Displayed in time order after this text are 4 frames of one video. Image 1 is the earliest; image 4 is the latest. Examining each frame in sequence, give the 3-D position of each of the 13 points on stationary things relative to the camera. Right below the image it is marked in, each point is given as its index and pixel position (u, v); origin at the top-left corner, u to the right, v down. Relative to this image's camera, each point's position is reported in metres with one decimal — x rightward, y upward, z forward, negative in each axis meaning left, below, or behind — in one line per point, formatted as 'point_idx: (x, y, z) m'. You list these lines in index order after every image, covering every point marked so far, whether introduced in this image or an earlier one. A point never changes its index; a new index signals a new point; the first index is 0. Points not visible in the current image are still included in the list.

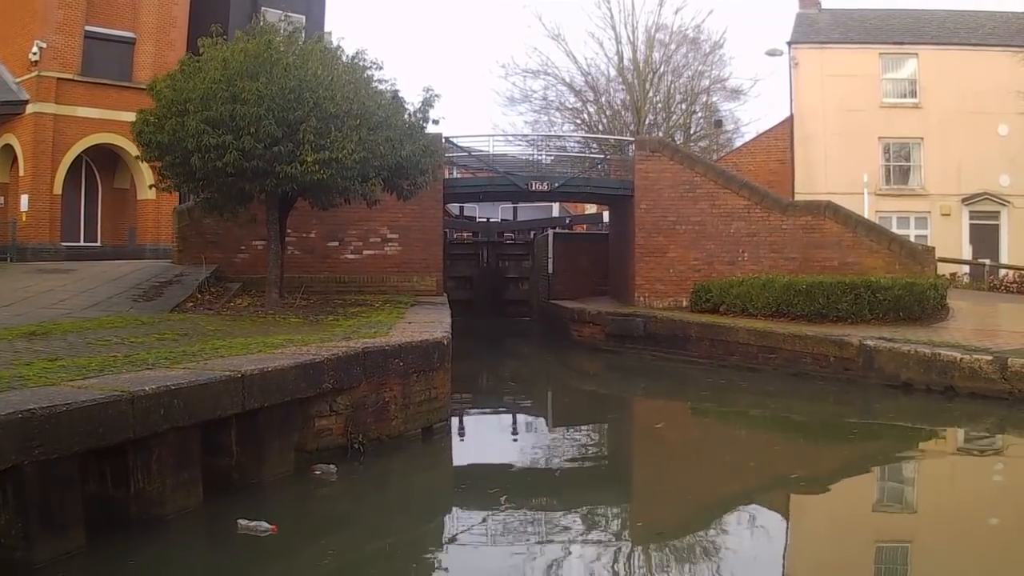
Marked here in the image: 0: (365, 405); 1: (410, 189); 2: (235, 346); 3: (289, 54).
0: (-1.2, -0.9, +6.1) m
1: (-1.3, +1.4, +11.0) m
2: (-2.1, -0.5, +6.0) m
3: (-2.4, +2.5, +8.5) m
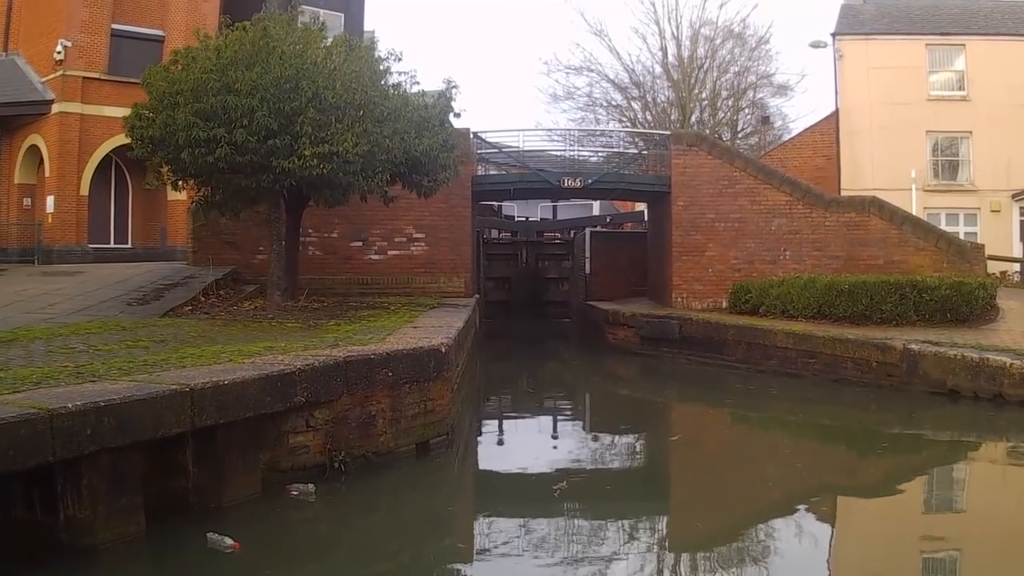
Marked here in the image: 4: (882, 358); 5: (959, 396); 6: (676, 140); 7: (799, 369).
0: (-1.2, -0.9, +5.6) m
1: (-1.1, +1.3, +10.4) m
2: (-2.1, -0.5, +5.4) m
3: (-2.3, +2.5, +8.0) m
4: (+4.7, -0.9, +10.0) m
5: (+5.0, -1.2, +9.0) m
6: (+3.1, +2.8, +14.9) m
7: (+4.1, -1.2, +11.3) m
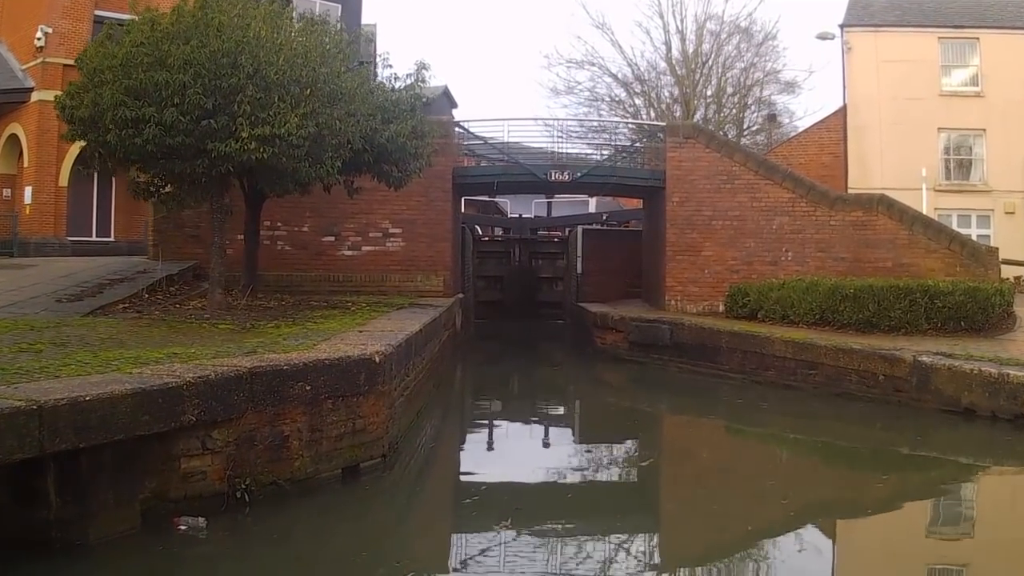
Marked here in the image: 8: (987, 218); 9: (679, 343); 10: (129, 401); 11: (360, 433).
0: (-1.5, -0.9, +4.8) m
1: (-1.4, +1.4, +9.7) m
2: (-2.5, -0.5, +4.7) m
3: (-2.6, +2.5, +7.3) m
4: (+4.3, -1.0, +9.2) m
5: (+4.7, -1.3, +8.1) m
6: (+2.8, +2.7, +14.0) m
7: (+3.7, -1.2, +10.4) m
8: (+11.9, +1.8, +19.9) m
9: (+2.7, -0.9, +12.8) m
10: (-1.9, -0.6, +4.0) m
11: (-1.0, -1.0, +5.5) m
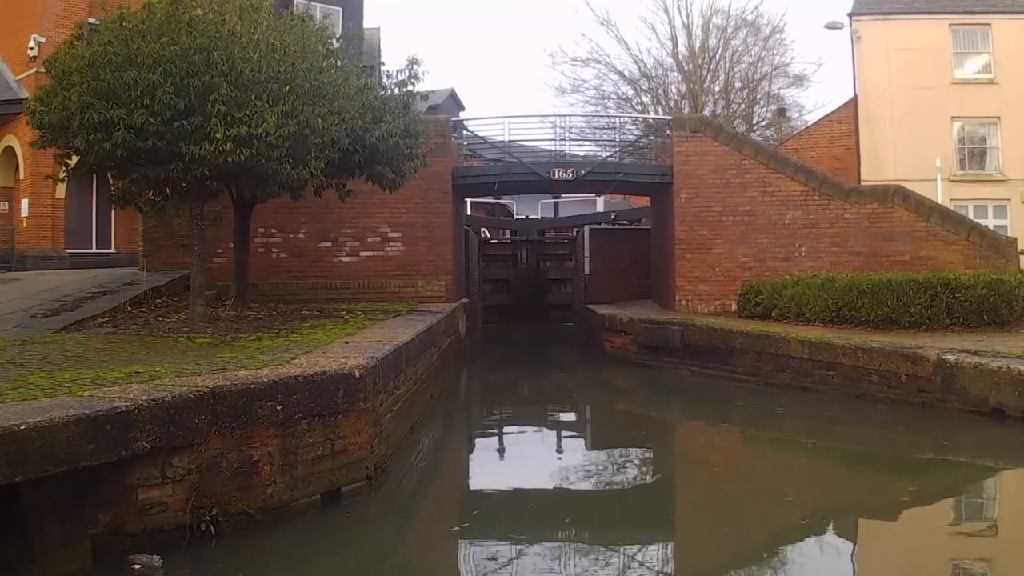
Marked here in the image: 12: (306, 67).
0: (-1.6, -1.0, +4.4) m
1: (-1.4, +1.3, +9.2) m
2: (-2.6, -0.5, +4.3) m
3: (-2.7, +2.4, +6.9) m
4: (+4.3, -0.9, +8.7) m
5: (+4.7, -1.2, +7.6) m
6: (+2.8, +2.8, +13.6) m
7: (+3.8, -1.2, +9.9) m
8: (+12.0, +2.0, +19.3) m
9: (+2.8, -0.9, +12.3) m
10: (-2.0, -0.6, +3.6) m
11: (-1.1, -1.1, +5.1) m
12: (-1.8, +2.0, +7.1) m
